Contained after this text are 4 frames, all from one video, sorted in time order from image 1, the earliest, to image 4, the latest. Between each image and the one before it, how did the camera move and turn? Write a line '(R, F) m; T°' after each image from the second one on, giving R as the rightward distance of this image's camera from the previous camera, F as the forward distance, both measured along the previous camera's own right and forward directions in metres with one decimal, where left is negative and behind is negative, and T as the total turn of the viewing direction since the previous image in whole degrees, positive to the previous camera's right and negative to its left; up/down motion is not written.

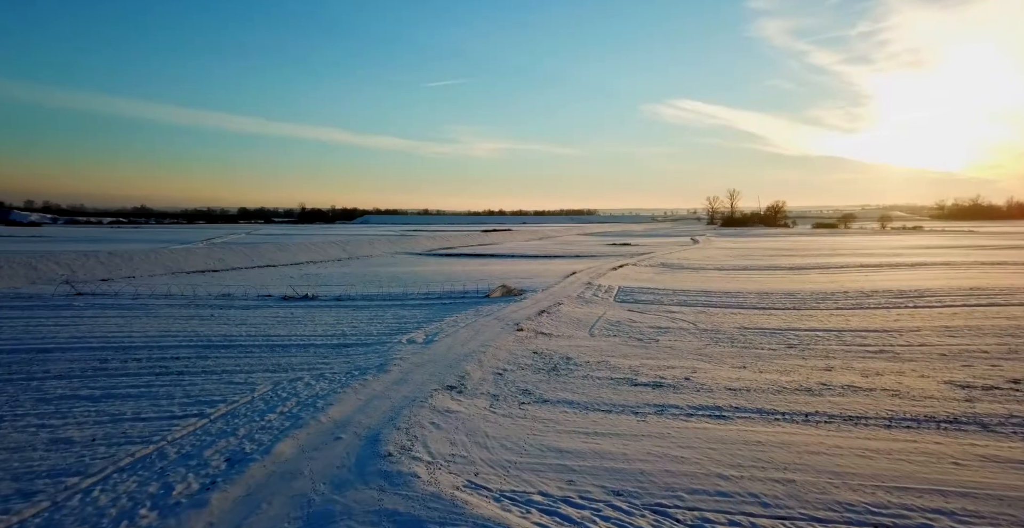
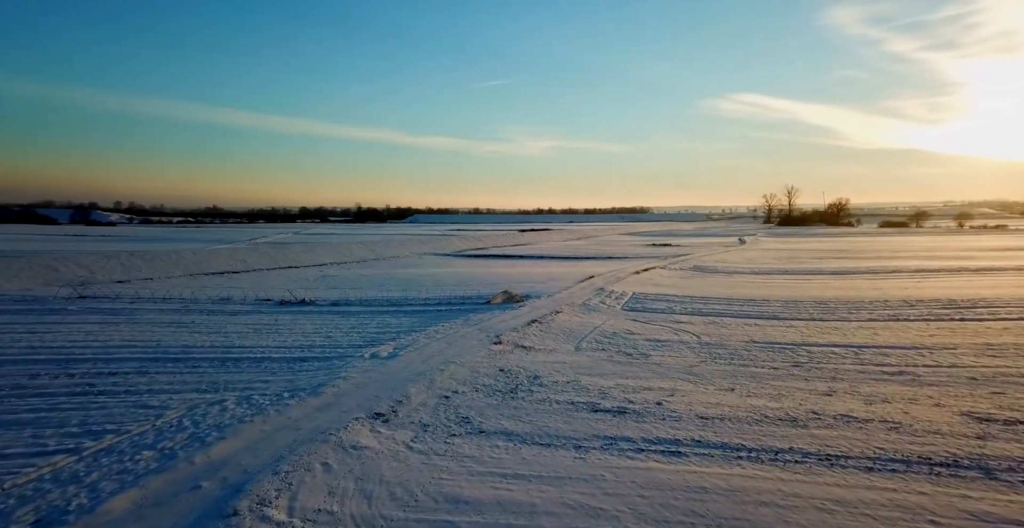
(+0.9, +0.4) m; -4°
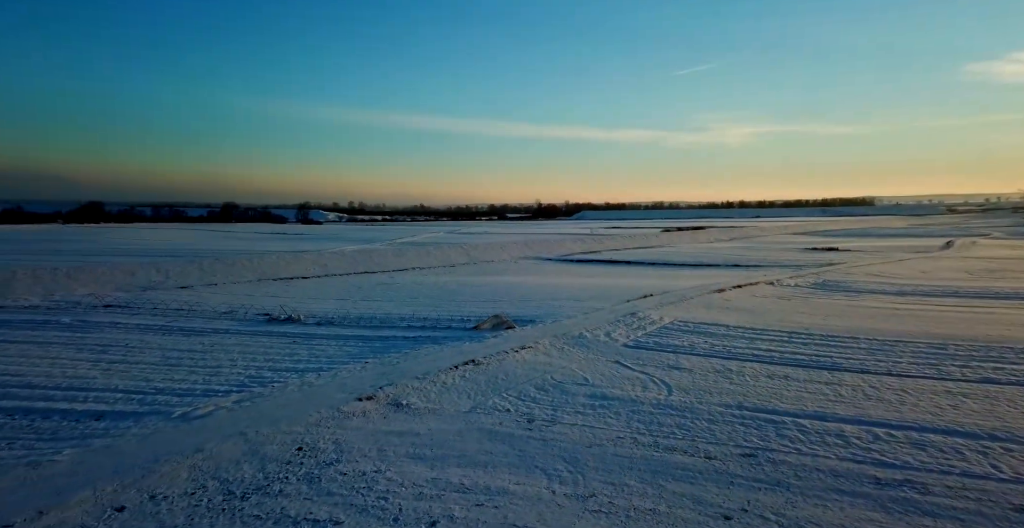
(+3.5, +1.8) m; -14°
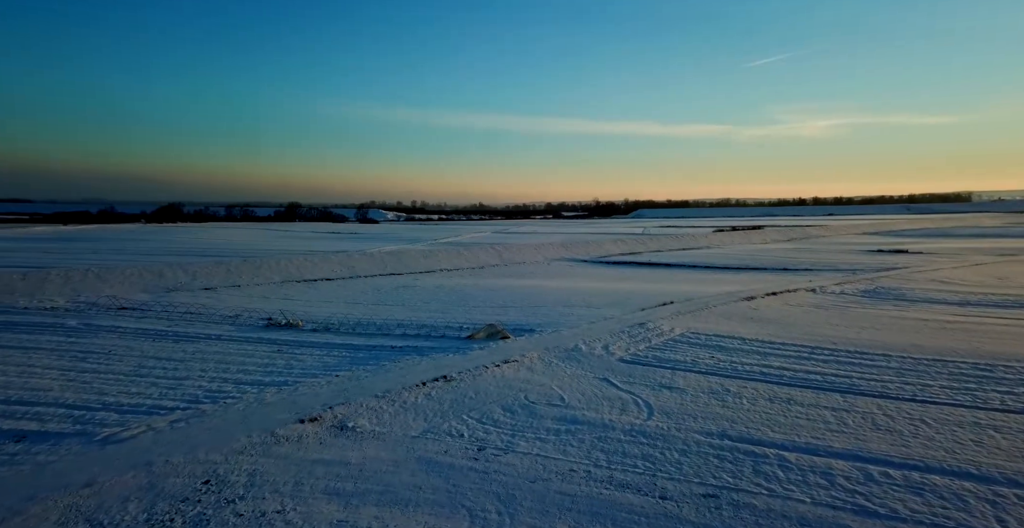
(+1.3, +0.6) m; -5°
